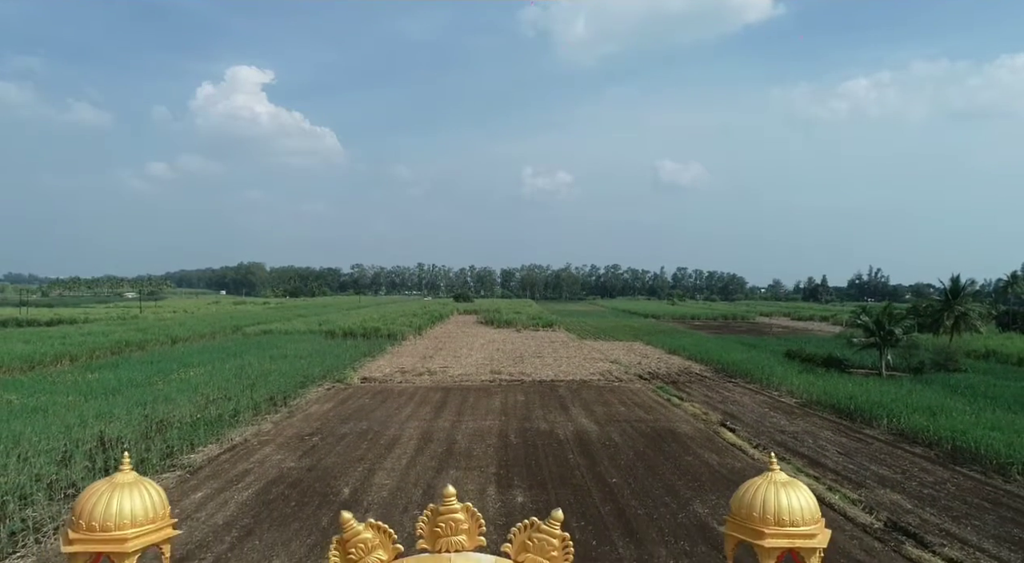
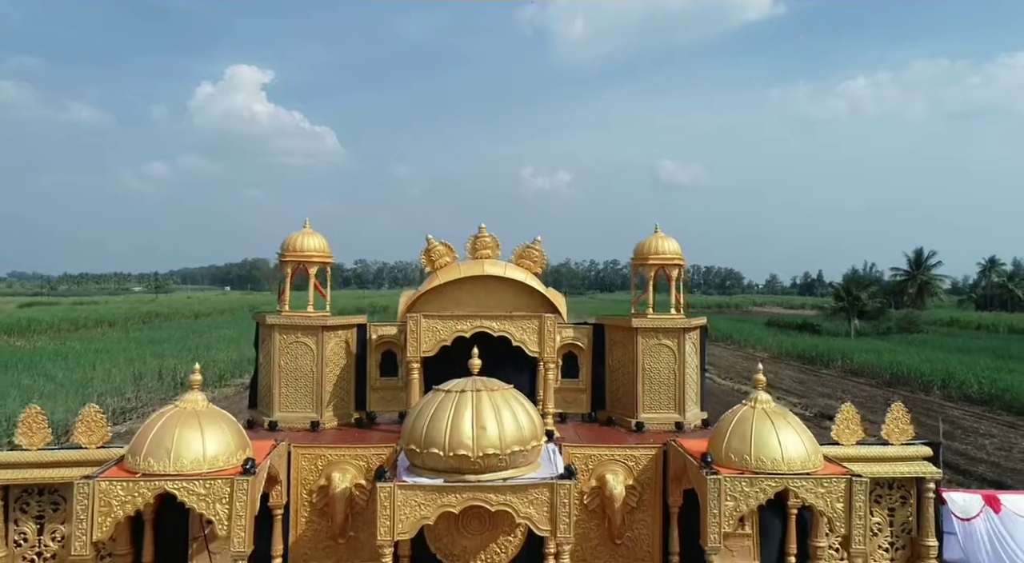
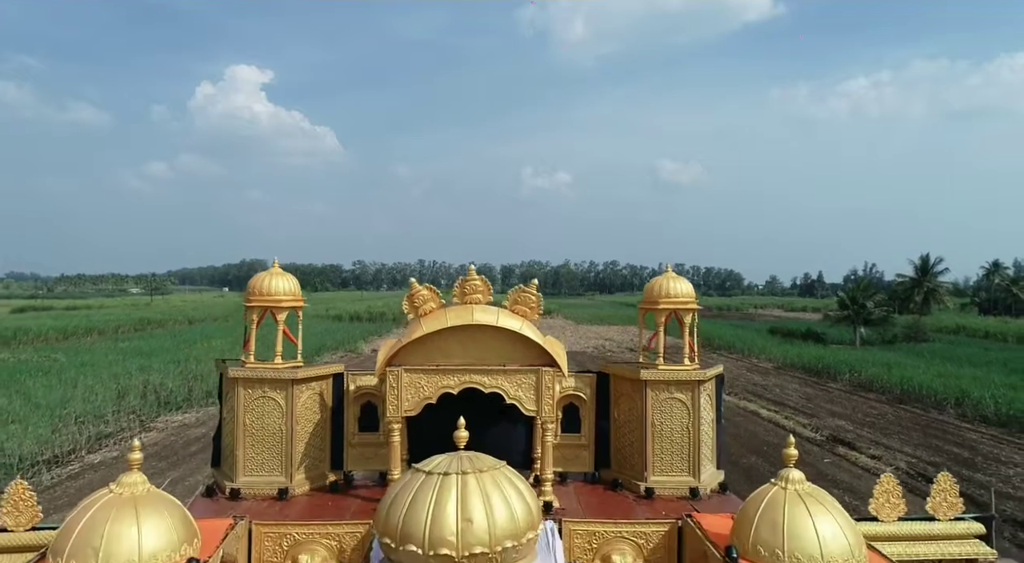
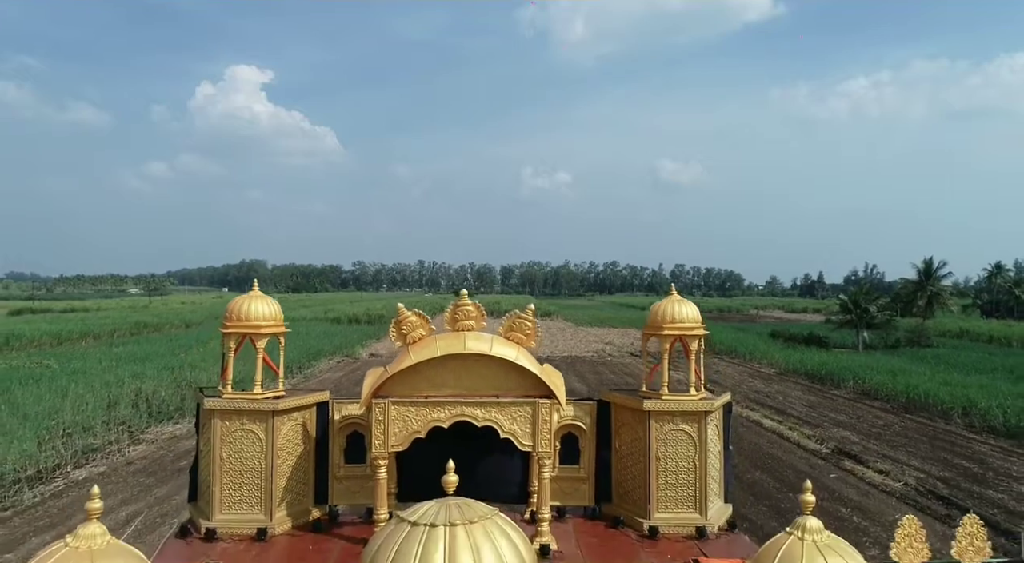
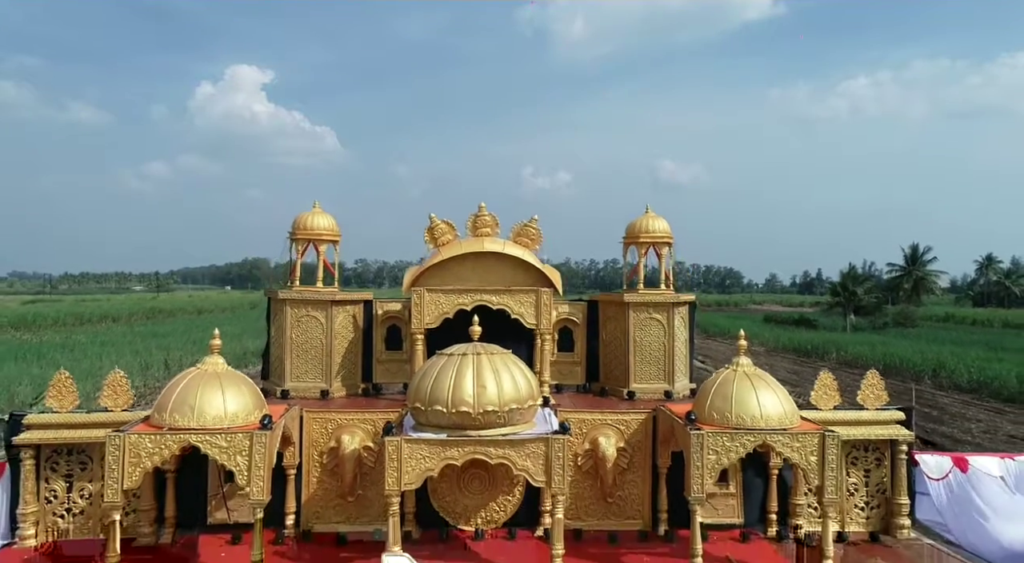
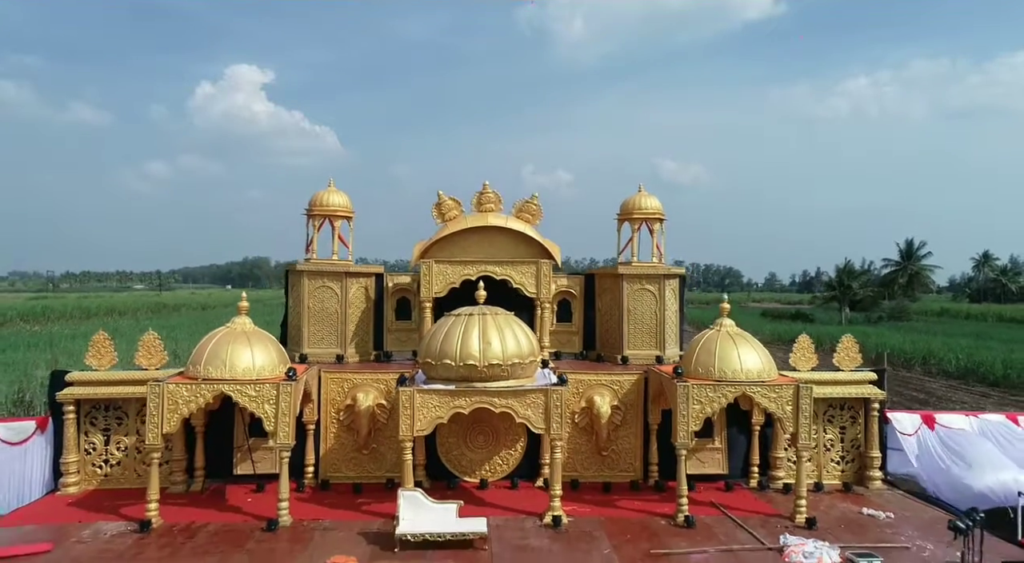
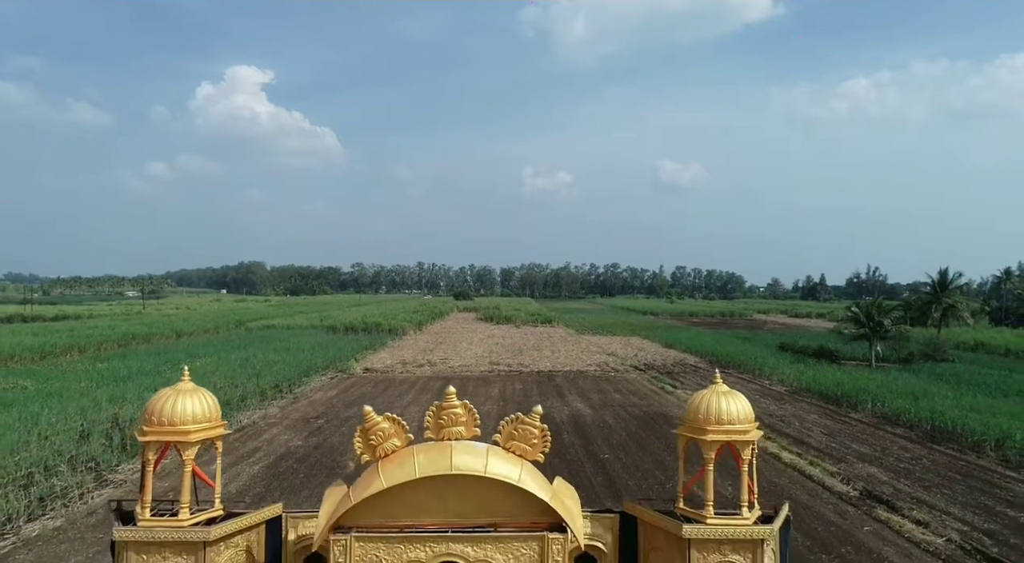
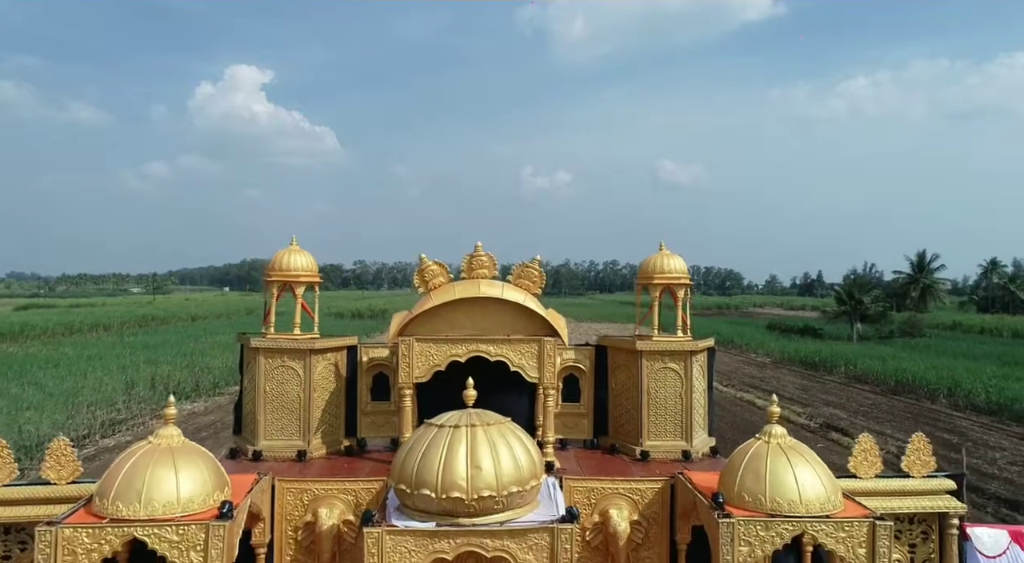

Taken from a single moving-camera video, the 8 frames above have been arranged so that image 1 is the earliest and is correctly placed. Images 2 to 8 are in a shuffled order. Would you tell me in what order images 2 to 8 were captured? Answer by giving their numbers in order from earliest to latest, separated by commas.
7, 4, 3, 8, 2, 5, 6
